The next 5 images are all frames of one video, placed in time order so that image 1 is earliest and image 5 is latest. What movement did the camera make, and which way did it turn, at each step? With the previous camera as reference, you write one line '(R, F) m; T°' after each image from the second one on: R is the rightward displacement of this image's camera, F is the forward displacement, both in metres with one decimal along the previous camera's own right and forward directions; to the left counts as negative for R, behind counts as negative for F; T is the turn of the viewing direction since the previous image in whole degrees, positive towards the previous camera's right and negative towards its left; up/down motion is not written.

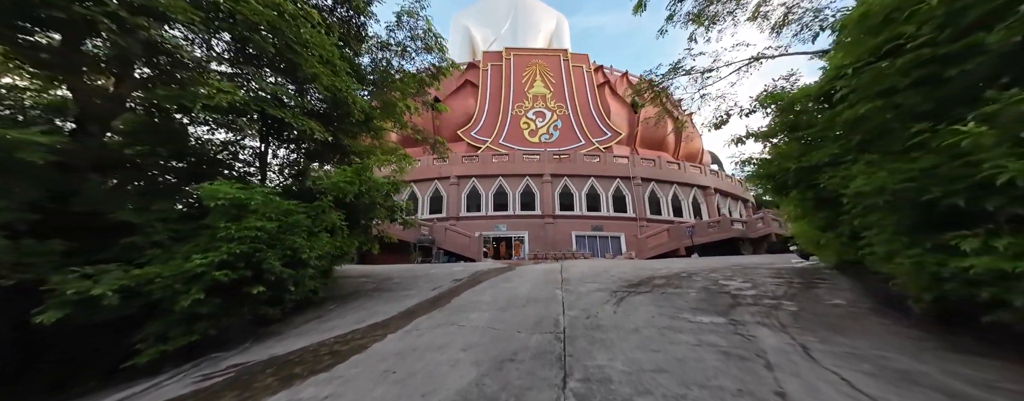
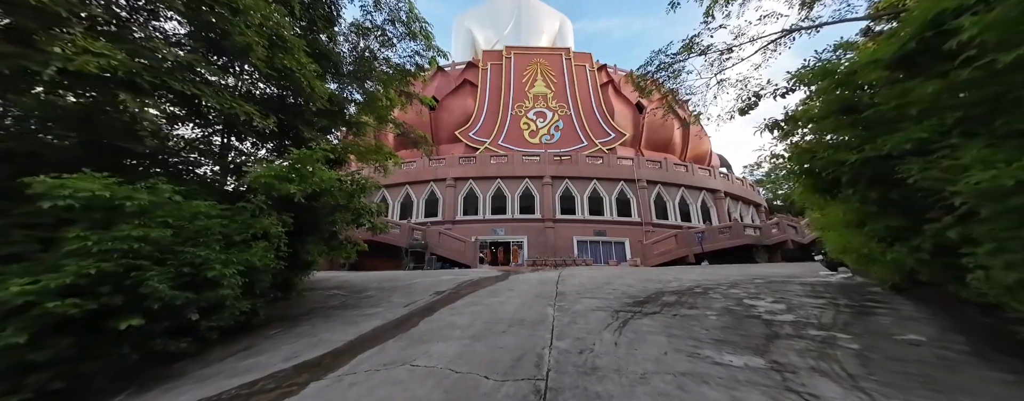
(+0.3, +0.8) m; -1°
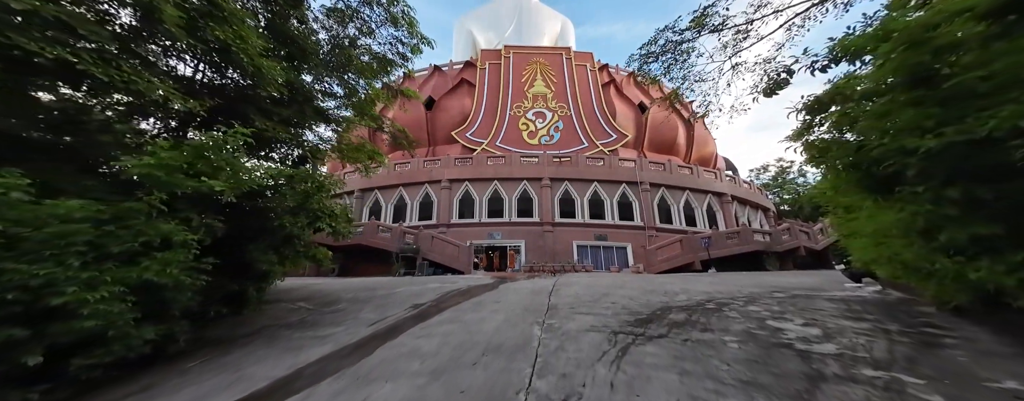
(+0.3, +0.6) m; 0°
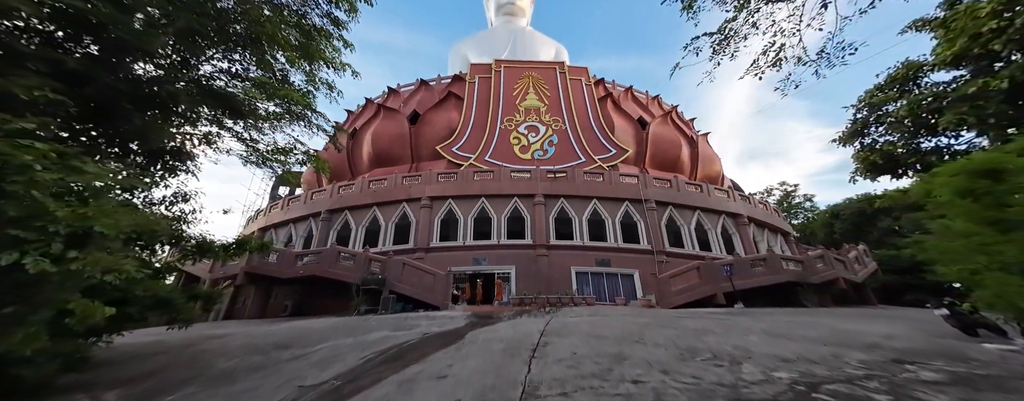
(+0.5, +2.0) m; 0°
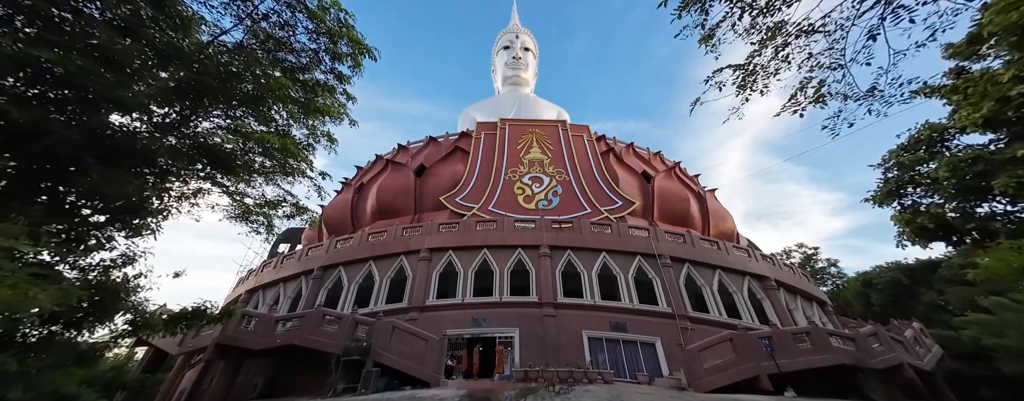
(0.0, +0.6) m; -1°
